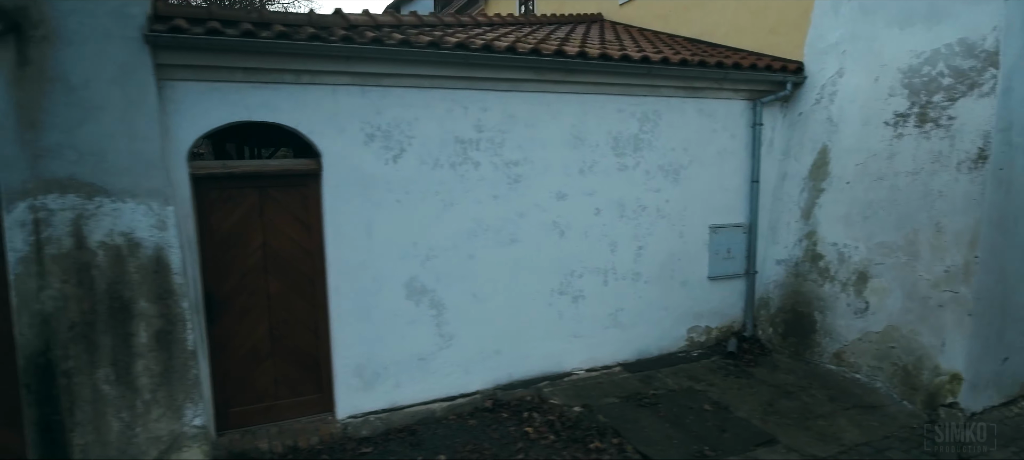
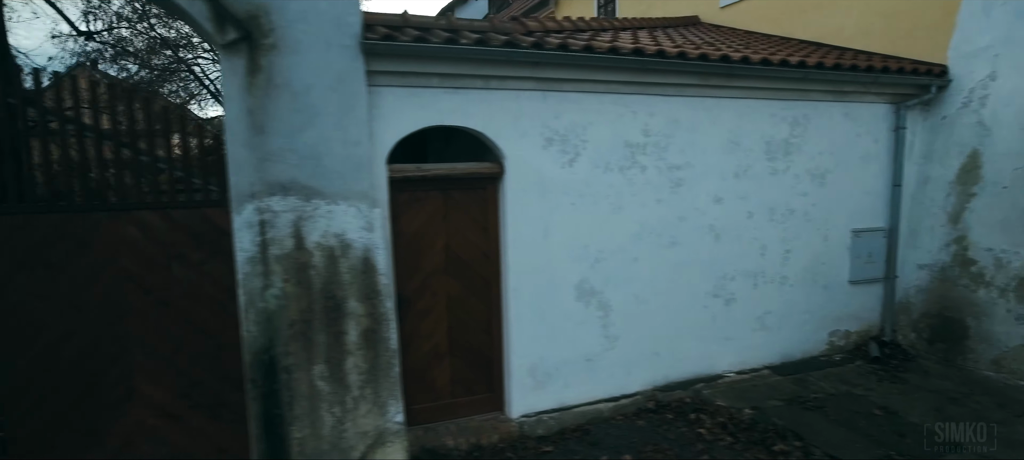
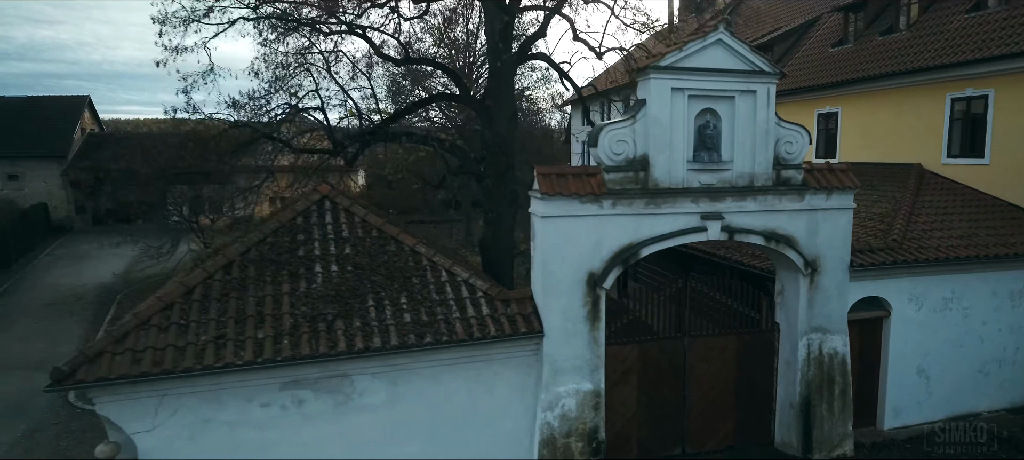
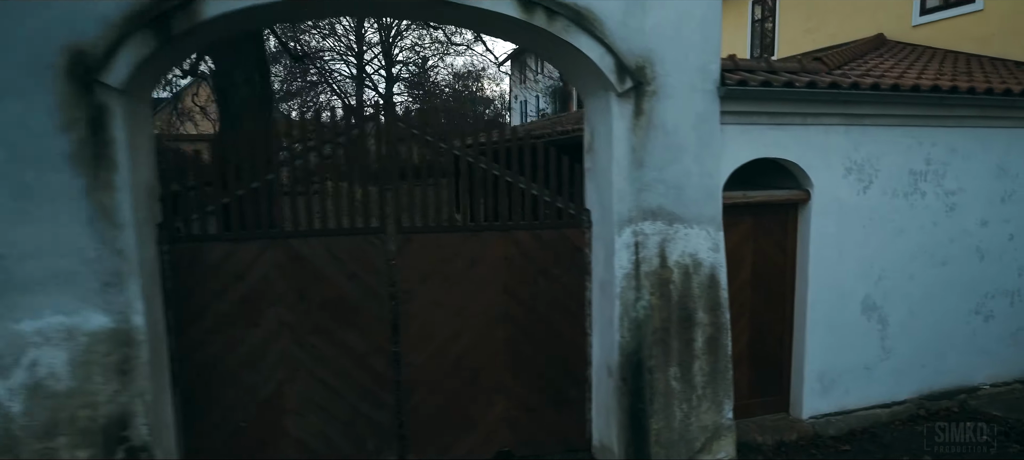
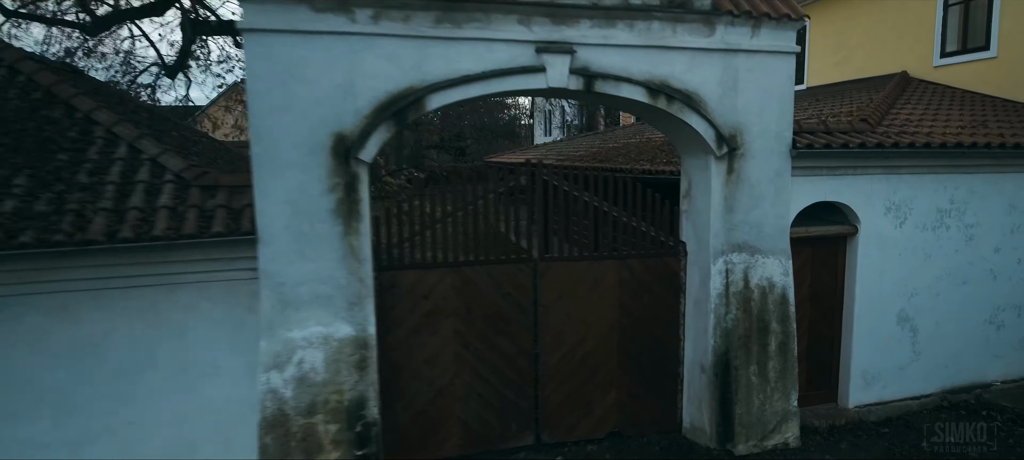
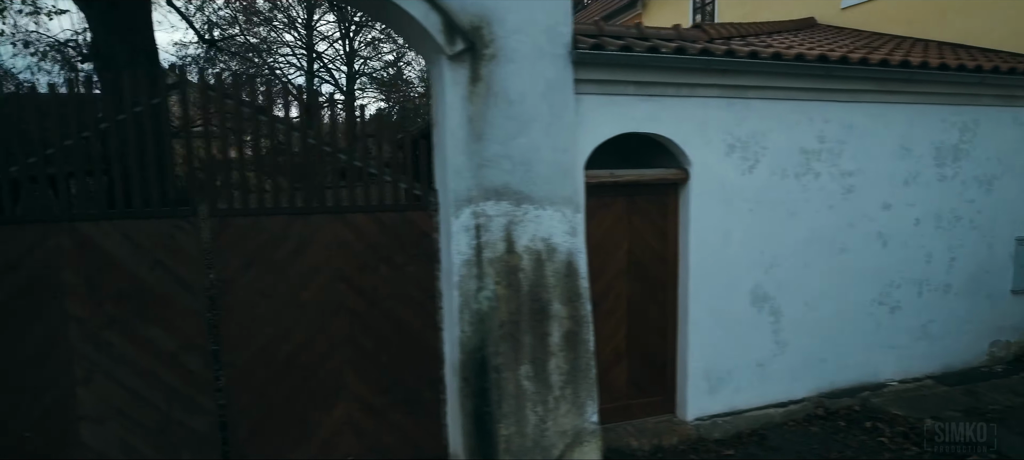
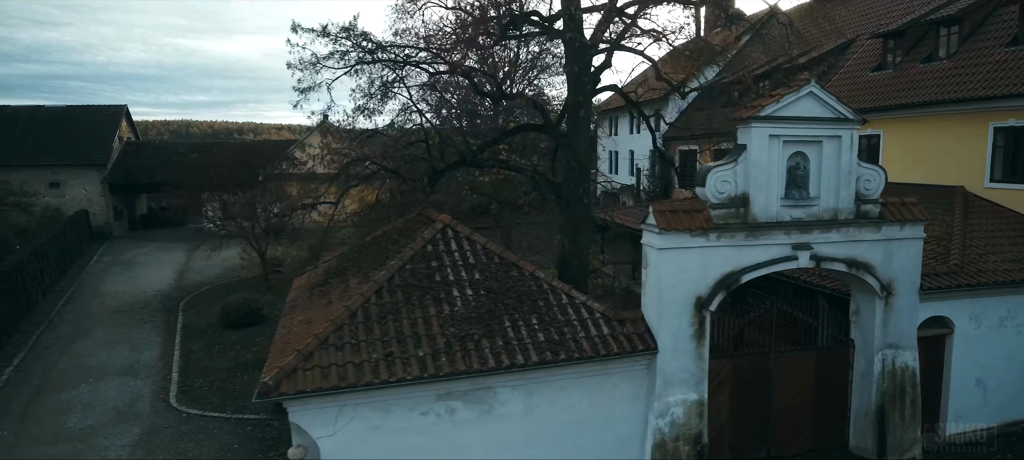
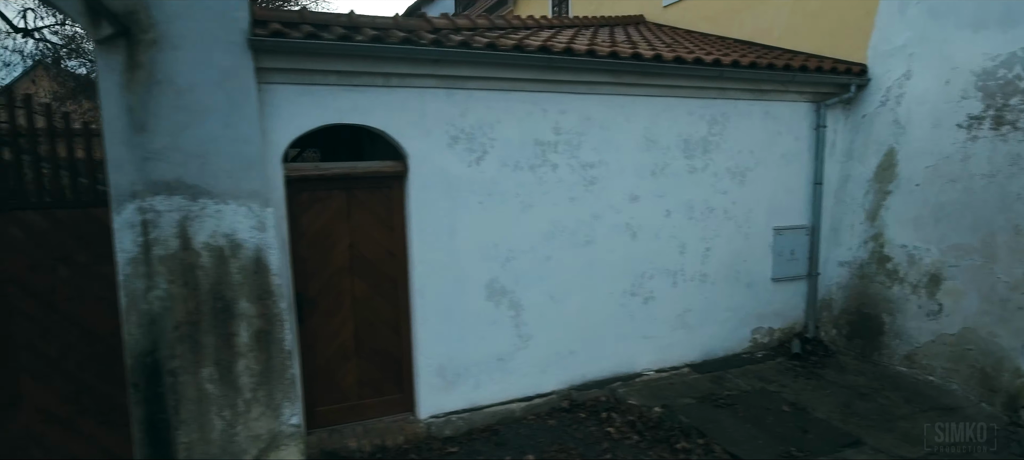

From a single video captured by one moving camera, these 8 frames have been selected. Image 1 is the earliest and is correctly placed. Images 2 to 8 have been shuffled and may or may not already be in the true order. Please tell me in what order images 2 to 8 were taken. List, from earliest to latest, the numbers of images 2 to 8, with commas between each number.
8, 2, 6, 4, 5, 3, 7
